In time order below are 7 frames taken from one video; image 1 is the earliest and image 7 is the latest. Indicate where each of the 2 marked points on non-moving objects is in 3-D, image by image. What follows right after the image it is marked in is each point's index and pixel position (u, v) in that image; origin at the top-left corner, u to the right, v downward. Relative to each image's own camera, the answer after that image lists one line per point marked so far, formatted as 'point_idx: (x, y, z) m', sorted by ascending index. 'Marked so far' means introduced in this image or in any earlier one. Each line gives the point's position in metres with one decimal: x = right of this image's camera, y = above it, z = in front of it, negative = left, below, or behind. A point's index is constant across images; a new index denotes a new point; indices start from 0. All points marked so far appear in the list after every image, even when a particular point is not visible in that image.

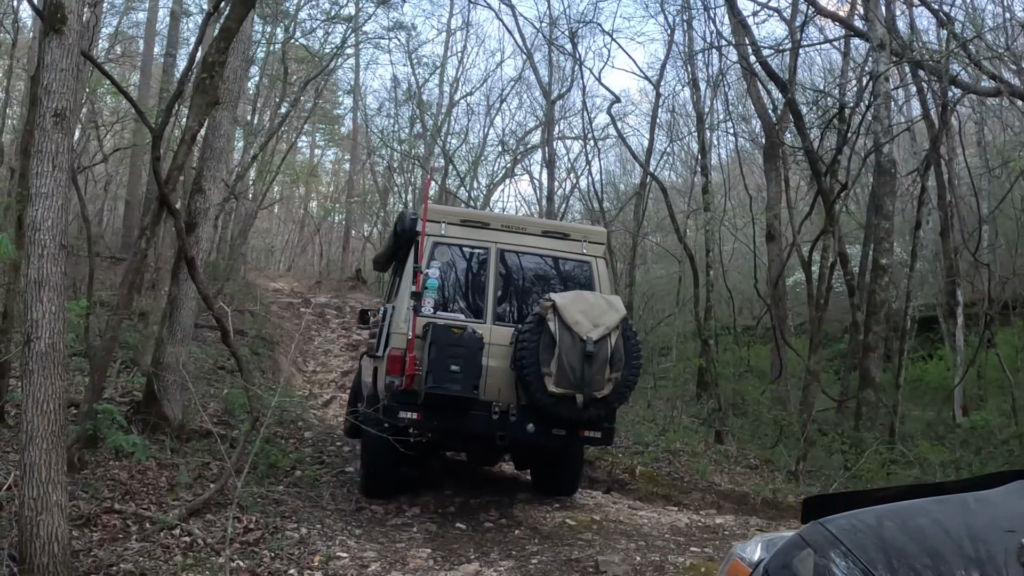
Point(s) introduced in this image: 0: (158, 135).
0: (-2.5, +1.1, +5.7) m
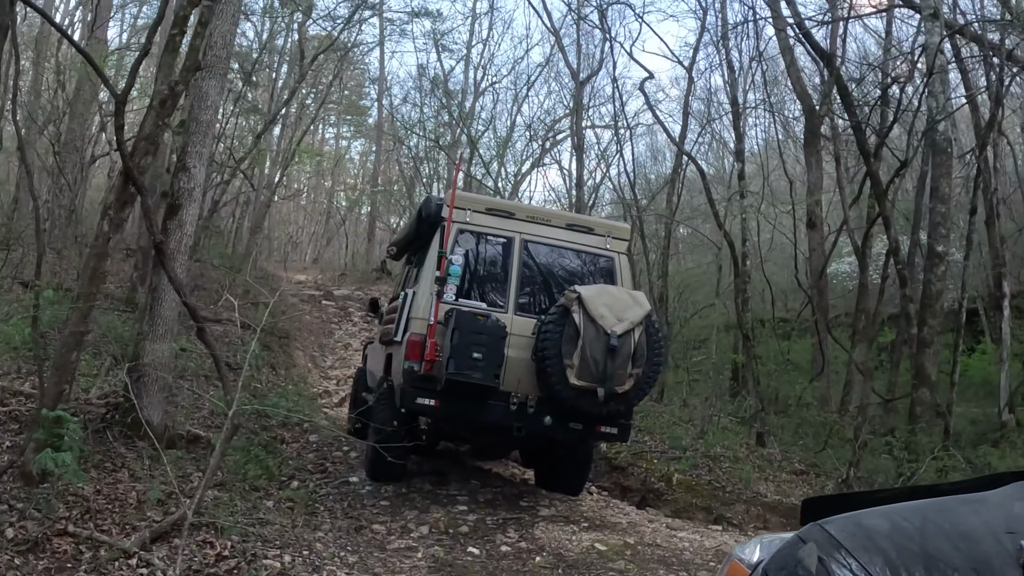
0: (-2.4, +1.2, +5.0) m
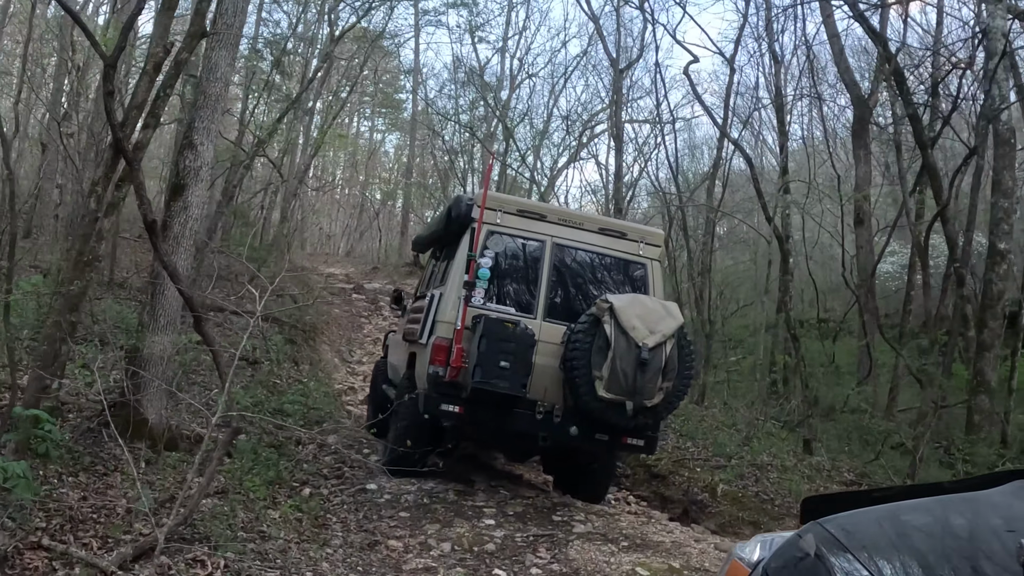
0: (-2.2, +1.2, +4.5) m
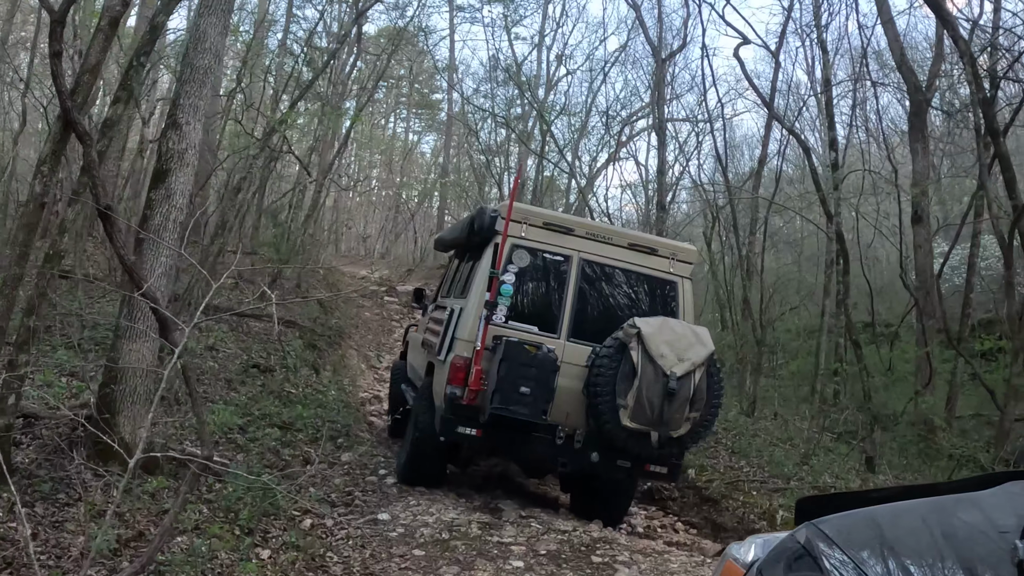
0: (-2.1, +1.2, +3.7) m
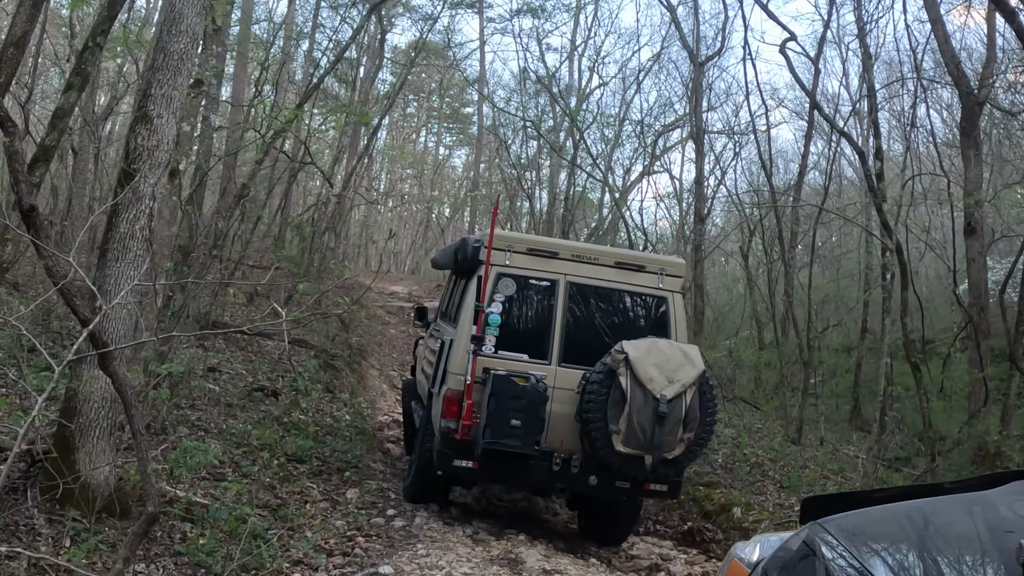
0: (-2.0, +1.2, +3.1) m
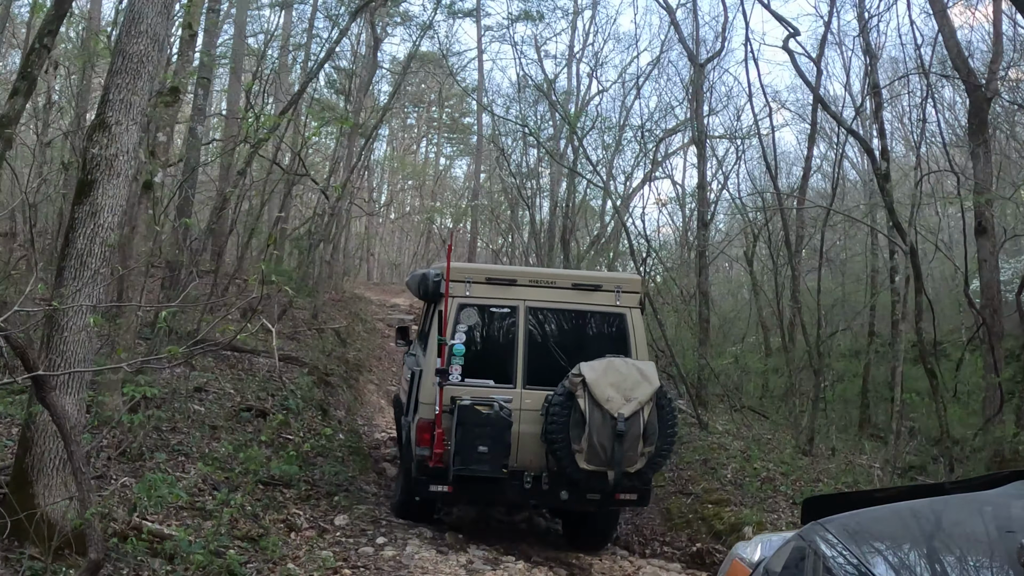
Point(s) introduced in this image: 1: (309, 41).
0: (-2.1, +1.1, +2.8) m
1: (-4.3, +5.1, +16.8) m
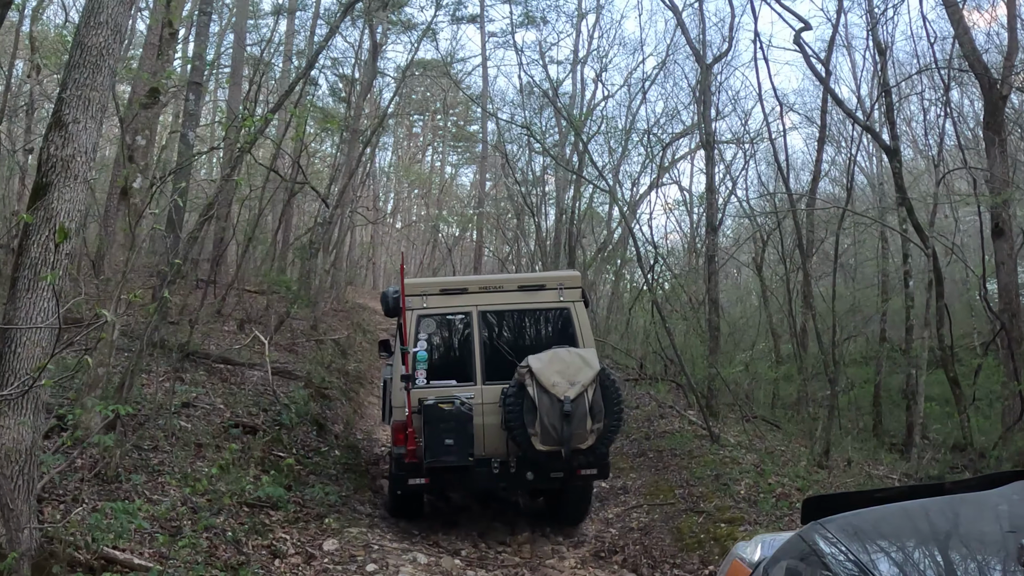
0: (-2.2, +1.0, +2.4) m
1: (-4.2, +4.9, +16.5) m
